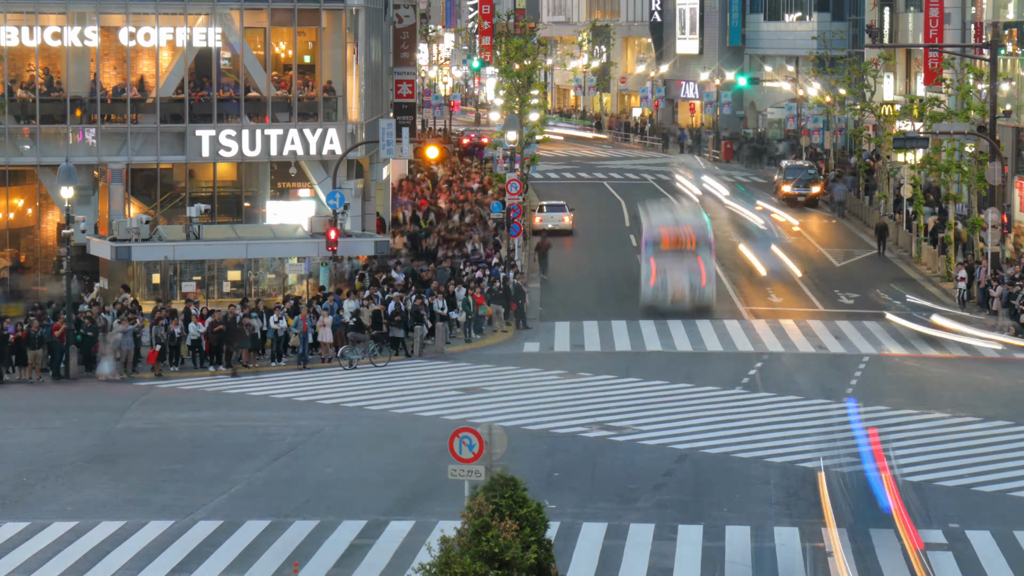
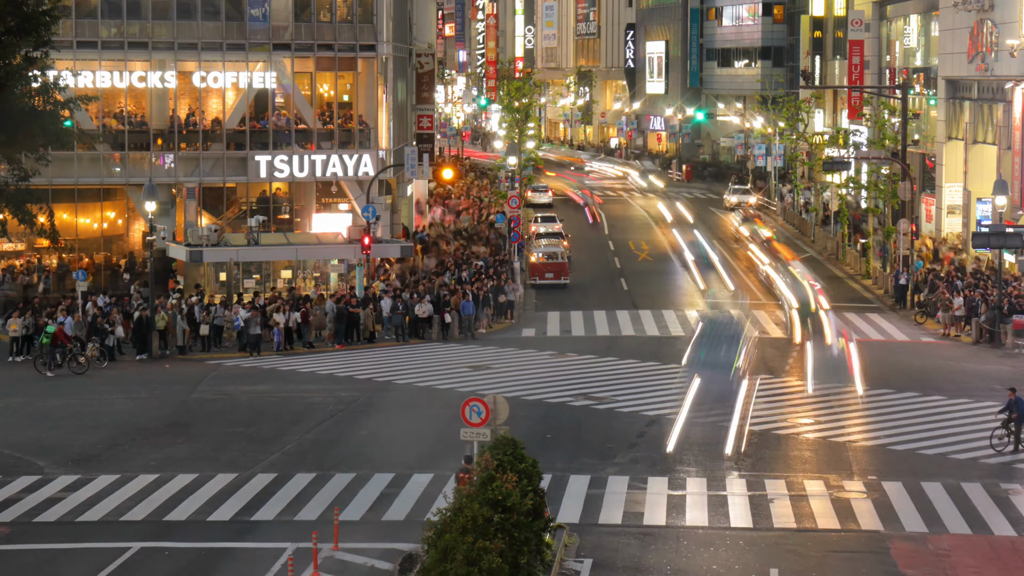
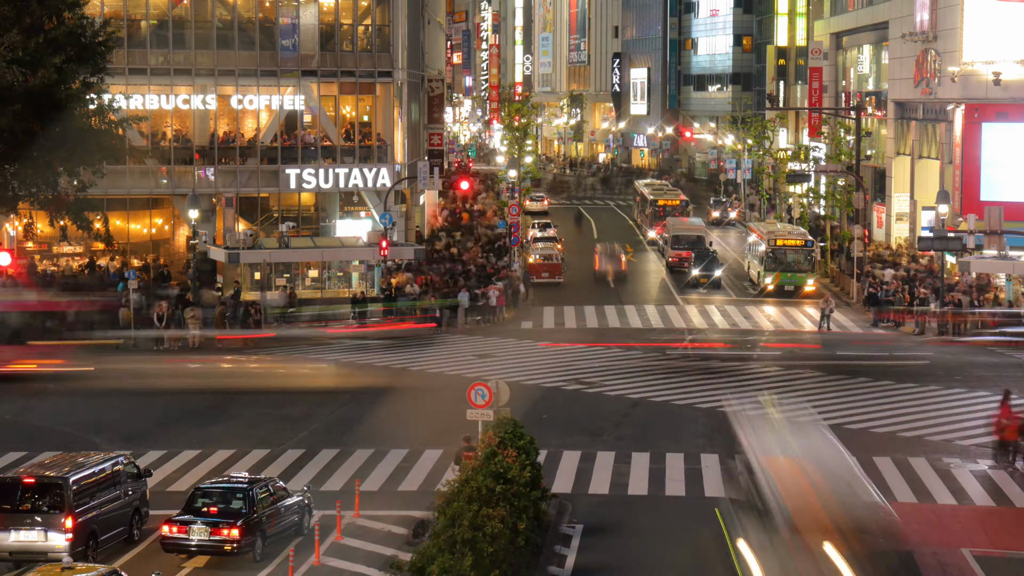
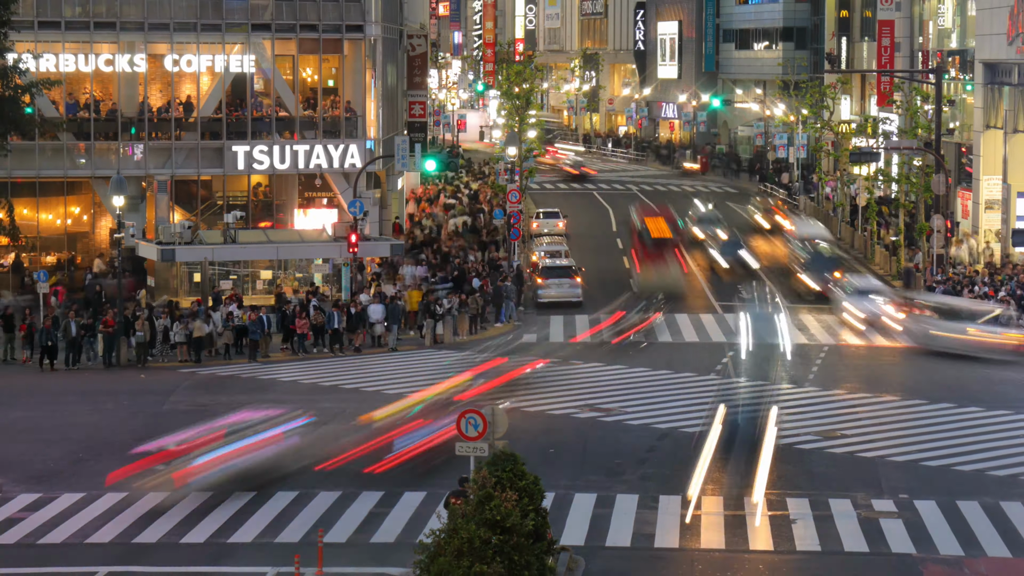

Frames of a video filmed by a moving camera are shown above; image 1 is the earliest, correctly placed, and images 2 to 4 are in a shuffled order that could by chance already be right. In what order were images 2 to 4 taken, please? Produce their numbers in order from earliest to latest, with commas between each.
4, 2, 3
